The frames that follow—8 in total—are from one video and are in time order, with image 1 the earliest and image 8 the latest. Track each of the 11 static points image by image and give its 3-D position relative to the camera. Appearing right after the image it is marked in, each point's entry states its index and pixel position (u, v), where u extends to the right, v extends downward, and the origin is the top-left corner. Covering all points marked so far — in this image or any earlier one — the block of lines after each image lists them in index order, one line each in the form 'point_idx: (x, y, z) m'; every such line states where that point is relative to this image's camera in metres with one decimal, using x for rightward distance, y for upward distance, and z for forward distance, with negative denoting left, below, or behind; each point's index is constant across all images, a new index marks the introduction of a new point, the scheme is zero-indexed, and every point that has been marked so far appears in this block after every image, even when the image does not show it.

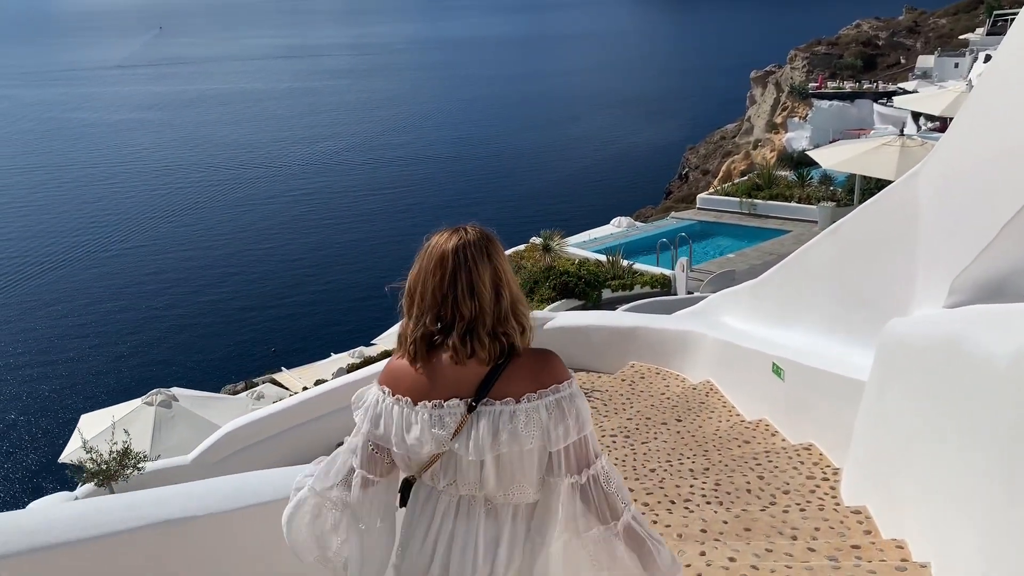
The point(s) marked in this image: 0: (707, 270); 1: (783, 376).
0: (+4.6, +0.4, +18.6) m
1: (+2.3, -0.8, +6.7) m
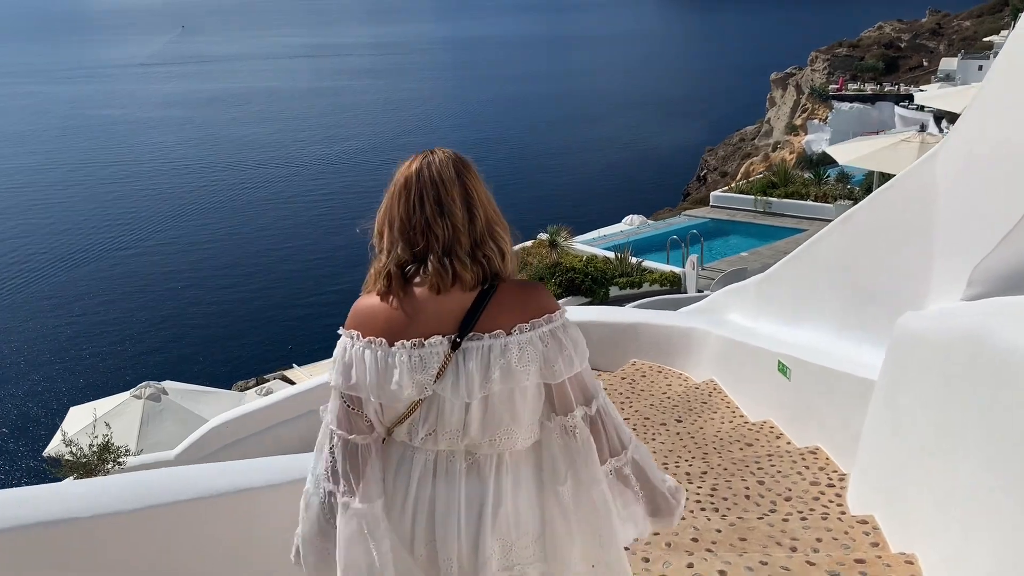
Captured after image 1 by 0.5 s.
0: (+4.8, +0.4, +18.1) m
1: (+2.2, -0.7, +6.3) m
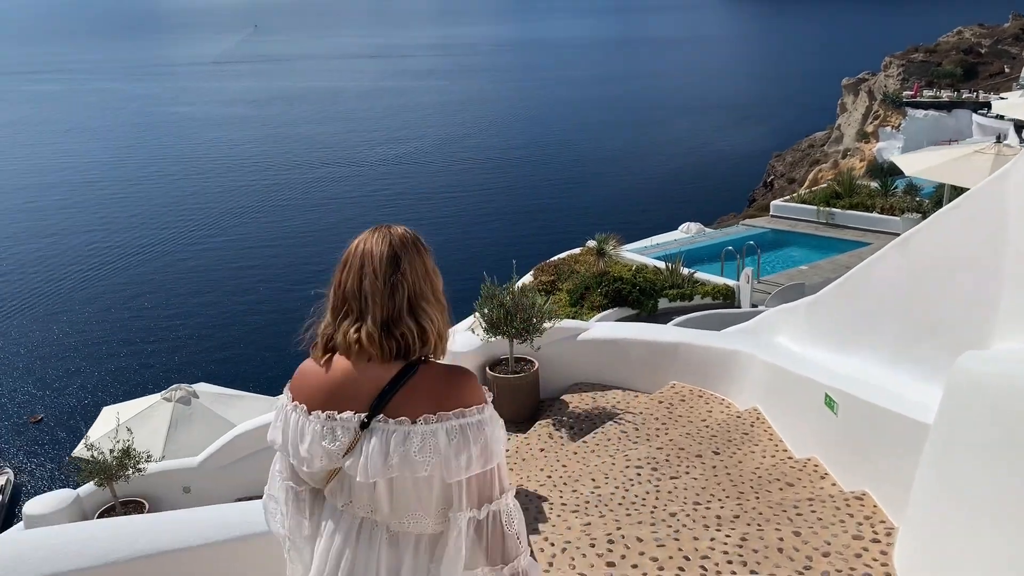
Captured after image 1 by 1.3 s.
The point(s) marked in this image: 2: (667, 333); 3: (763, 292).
0: (+5.8, +0.1, +17.4) m
1: (+2.4, -0.9, +5.8) m
2: (+1.6, -0.5, +7.9) m
3: (+5.3, -0.1, +16.7) m
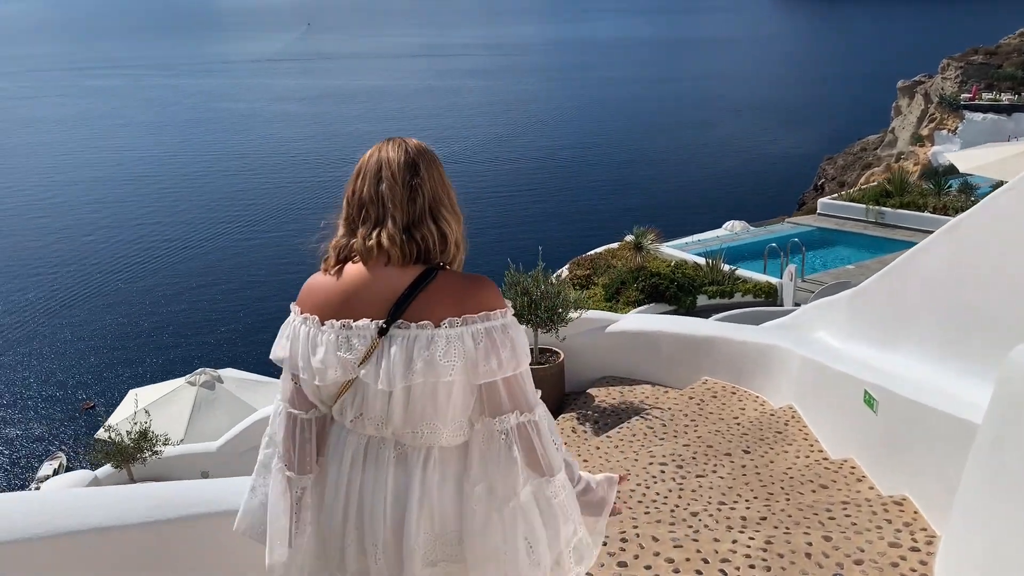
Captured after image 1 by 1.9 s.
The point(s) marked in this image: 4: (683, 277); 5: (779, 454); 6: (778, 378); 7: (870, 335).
0: (+6.6, +0.1, +16.8) m
1: (+2.5, -0.8, +5.4) m
2: (+1.8, -0.4, +7.5) m
3: (+6.0, -0.1, +16.1) m
4: (+3.4, +0.2, +15.5) m
5: (+2.0, -1.3, +6.0) m
6: (+2.3, -0.8, +6.9) m
7: (+2.8, -0.4, +6.3) m
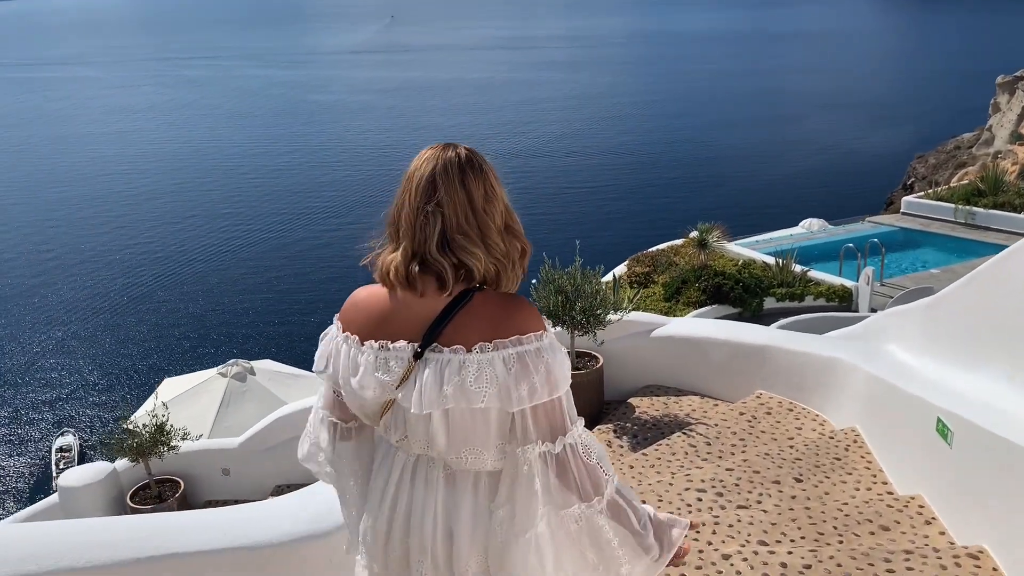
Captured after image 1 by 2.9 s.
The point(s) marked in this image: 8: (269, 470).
0: (+7.7, 0.0, +15.5) m
1: (+2.6, -0.9, +4.6) m
2: (+2.1, -0.4, +6.7) m
3: (+7.1, -0.2, +15.0) m
4: (+4.4, +0.2, +14.6) m
5: (+2.1, -1.3, +5.2) m
6: (+2.6, -0.8, +6.1) m
7: (+3.0, -0.4, +5.4) m
8: (-2.5, -1.9, +8.0) m
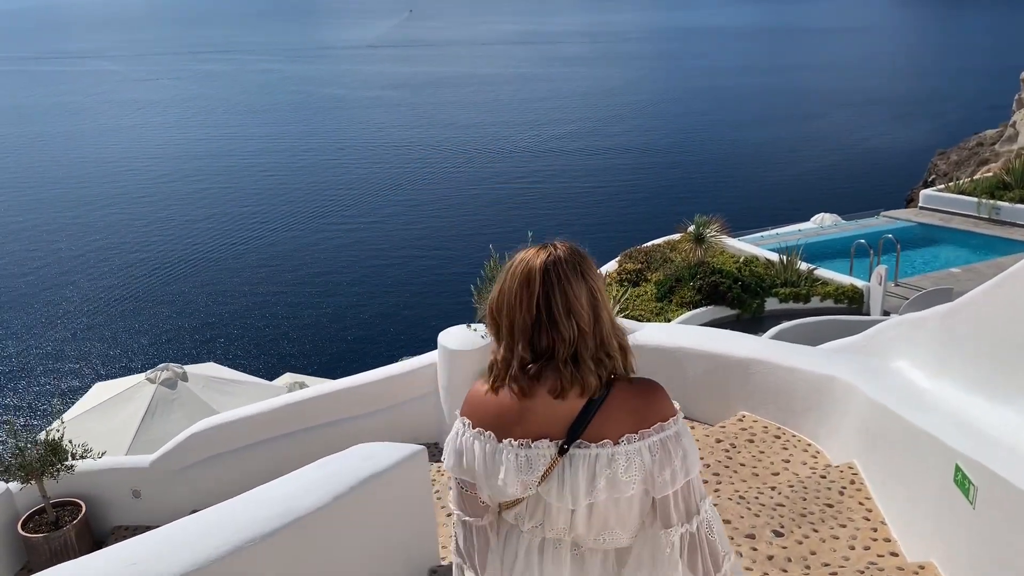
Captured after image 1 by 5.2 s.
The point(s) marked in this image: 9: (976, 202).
0: (+7.4, 0.0, +14.4) m
1: (+2.1, -0.9, +3.5) m
2: (+1.7, -0.4, +5.7) m
3: (+6.8, -0.2, +13.8) m
4: (+4.1, +0.2, +13.5) m
5: (+1.7, -1.3, +4.2) m
6: (+2.1, -0.8, +5.0) m
7: (+2.5, -0.5, +4.4) m
8: (-2.9, -1.8, +7.0) m
9: (+11.3, +2.1, +19.1) m
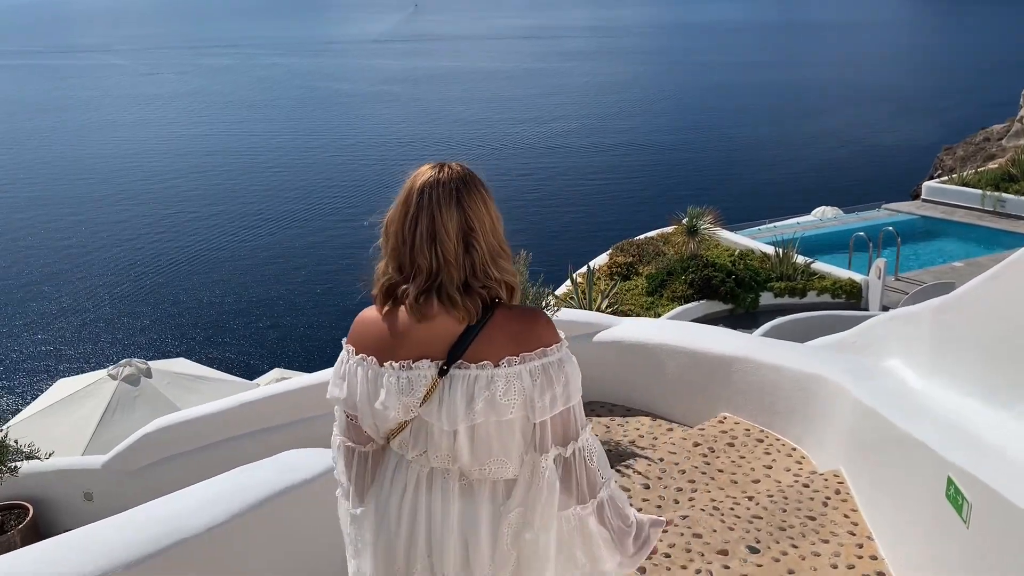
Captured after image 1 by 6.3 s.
0: (+7.2, +0.1, +13.9) m
1: (+1.8, -0.9, +3.1) m
2: (+1.4, -0.4, +5.3) m
3: (+6.6, -0.1, +13.4) m
4: (+3.9, +0.3, +13.1) m
5: (+1.4, -1.3, +3.8) m
6: (+1.9, -0.8, +4.6) m
7: (+2.3, -0.4, +4.0) m
8: (-3.2, -1.8, +6.7) m
9: (+11.1, +2.2, +18.7) m
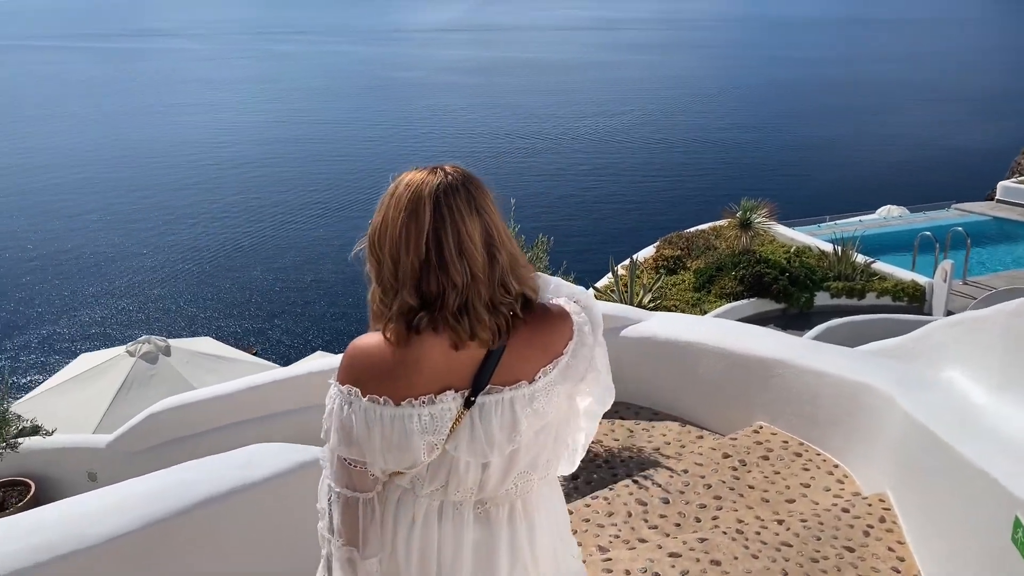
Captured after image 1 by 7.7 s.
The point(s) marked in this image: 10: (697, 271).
0: (+7.9, 0.0, +13.0) m
1: (+1.7, -0.9, +2.6) m
2: (+1.5, -0.3, +4.8) m
3: (+7.2, -0.1, +12.5) m
4: (+4.5, +0.3, +12.3) m
5: (+1.4, -1.3, +3.3) m
6: (+1.9, -0.8, +4.1) m
7: (+2.3, -0.4, +3.4) m
8: (-3.0, -1.6, +6.5) m
9: (+12.2, +2.0, +17.4) m
10: (+3.0, +0.3, +12.8) m
